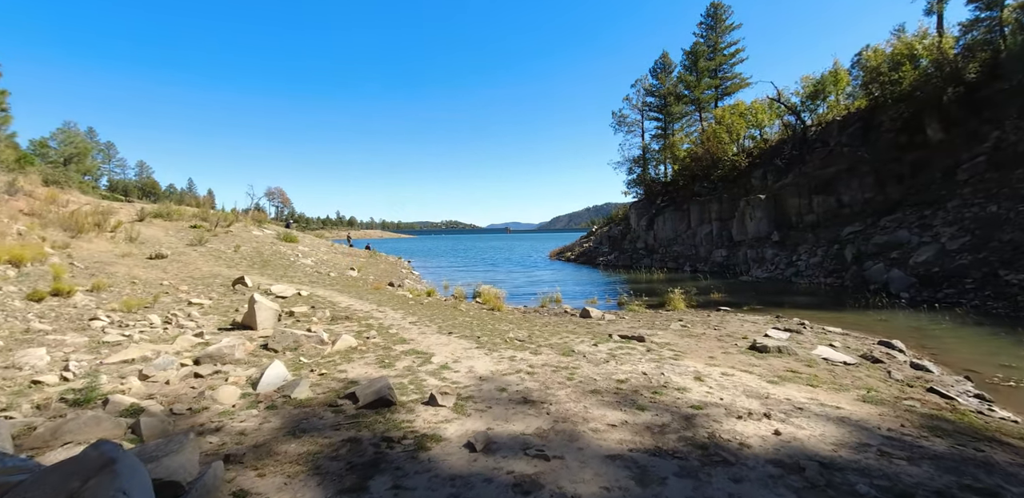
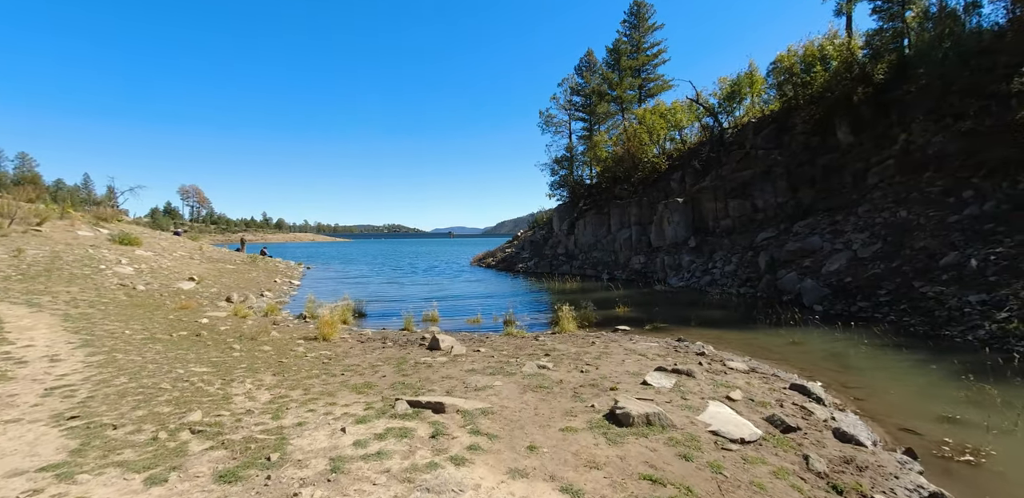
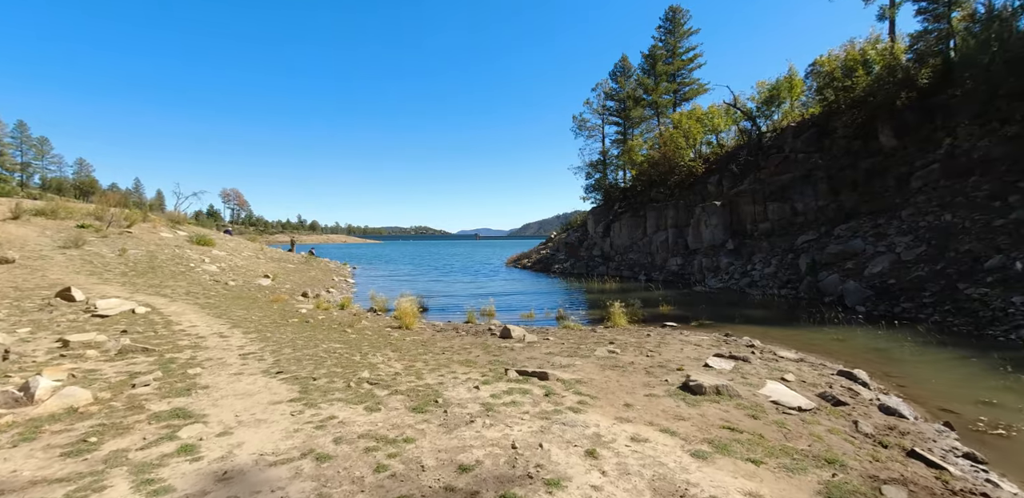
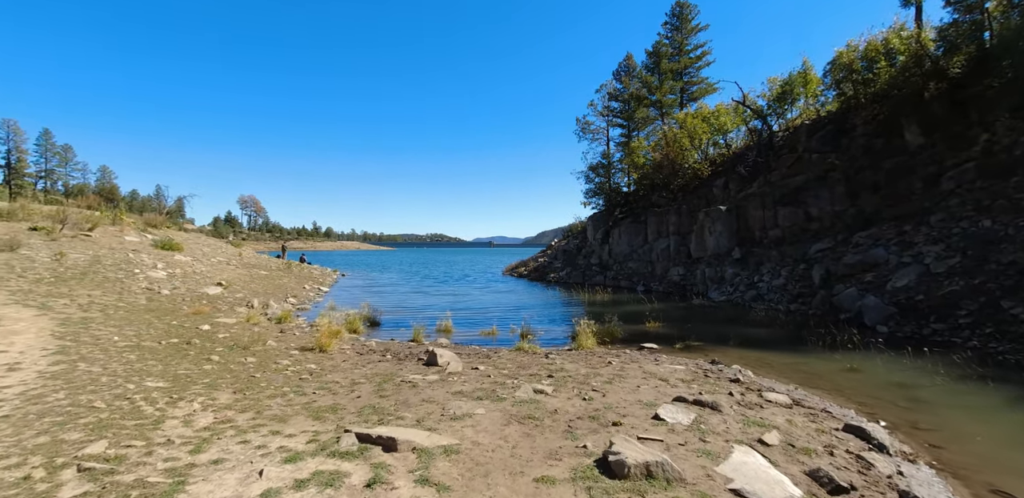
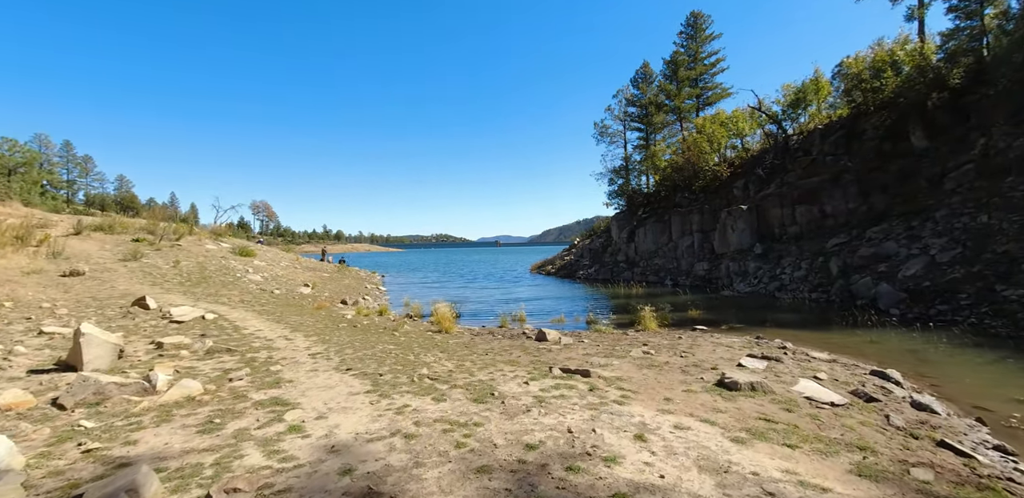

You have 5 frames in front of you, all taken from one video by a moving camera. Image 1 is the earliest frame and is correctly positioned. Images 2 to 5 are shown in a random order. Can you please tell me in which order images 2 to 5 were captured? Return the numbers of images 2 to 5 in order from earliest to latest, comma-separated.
5, 3, 2, 4
